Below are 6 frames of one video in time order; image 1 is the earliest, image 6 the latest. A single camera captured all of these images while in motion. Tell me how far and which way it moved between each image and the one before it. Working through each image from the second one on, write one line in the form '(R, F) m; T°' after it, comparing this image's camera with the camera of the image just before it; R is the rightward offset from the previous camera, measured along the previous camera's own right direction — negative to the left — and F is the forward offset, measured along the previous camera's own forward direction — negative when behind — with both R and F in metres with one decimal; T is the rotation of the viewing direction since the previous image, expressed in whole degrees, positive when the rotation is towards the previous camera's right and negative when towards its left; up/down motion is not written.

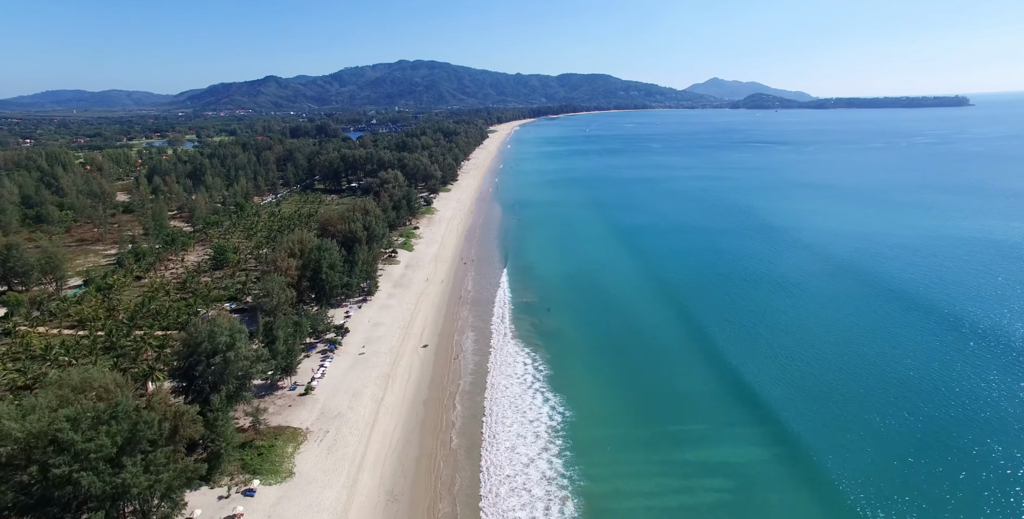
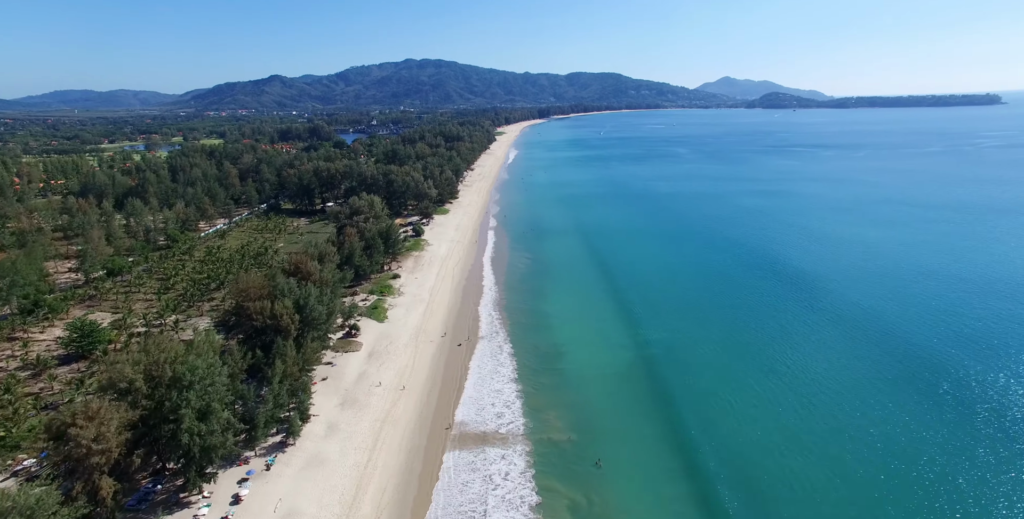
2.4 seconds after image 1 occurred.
(-0.8, +17.2) m; -1°
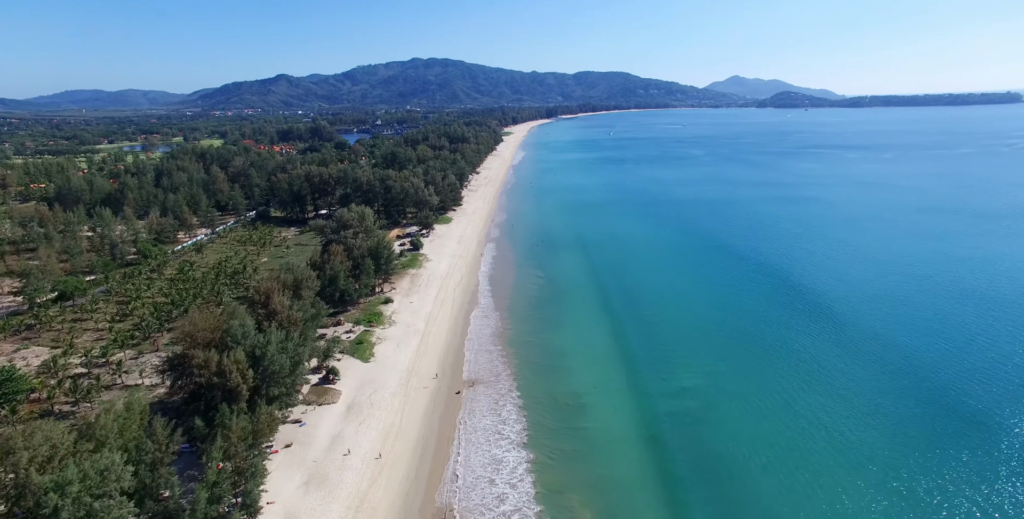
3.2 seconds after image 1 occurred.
(-0.2, +5.9) m; -1°
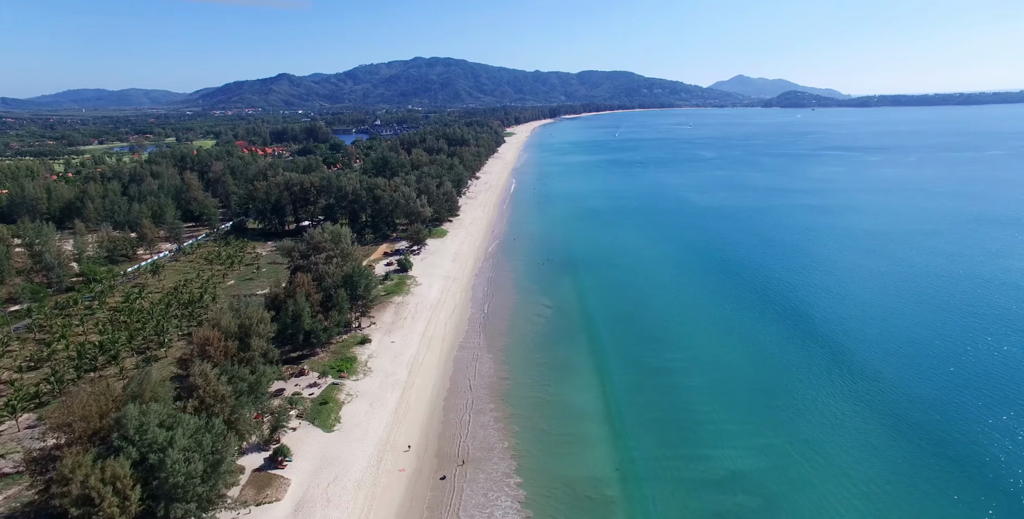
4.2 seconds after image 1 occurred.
(+0.1, +6.6) m; 0°
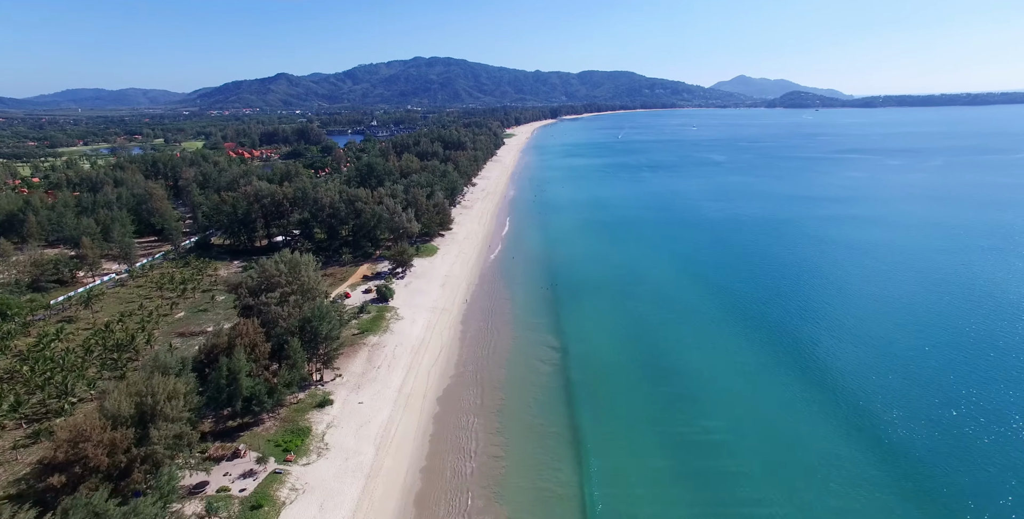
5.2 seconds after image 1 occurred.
(+0.1, +6.8) m; 0°
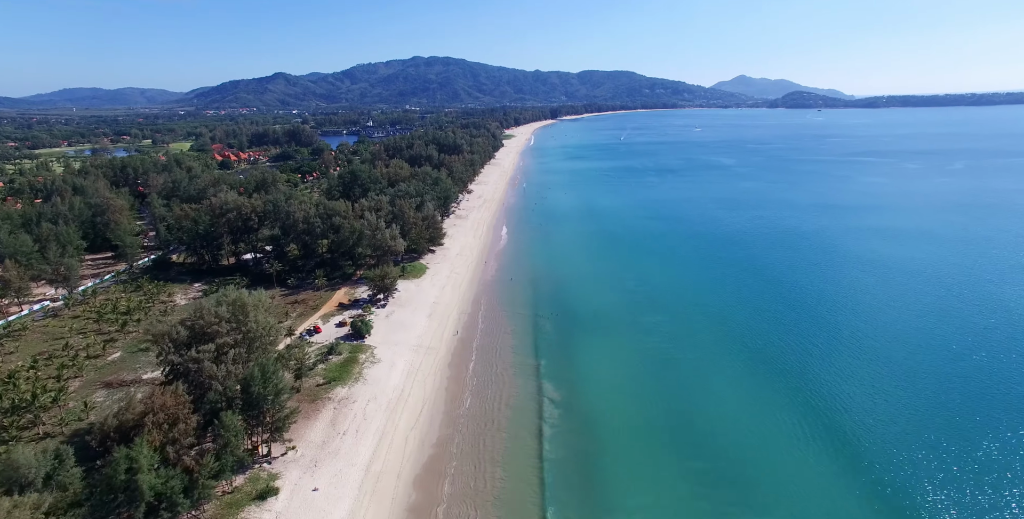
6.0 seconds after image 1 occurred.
(+0.1, +6.0) m; 0°
